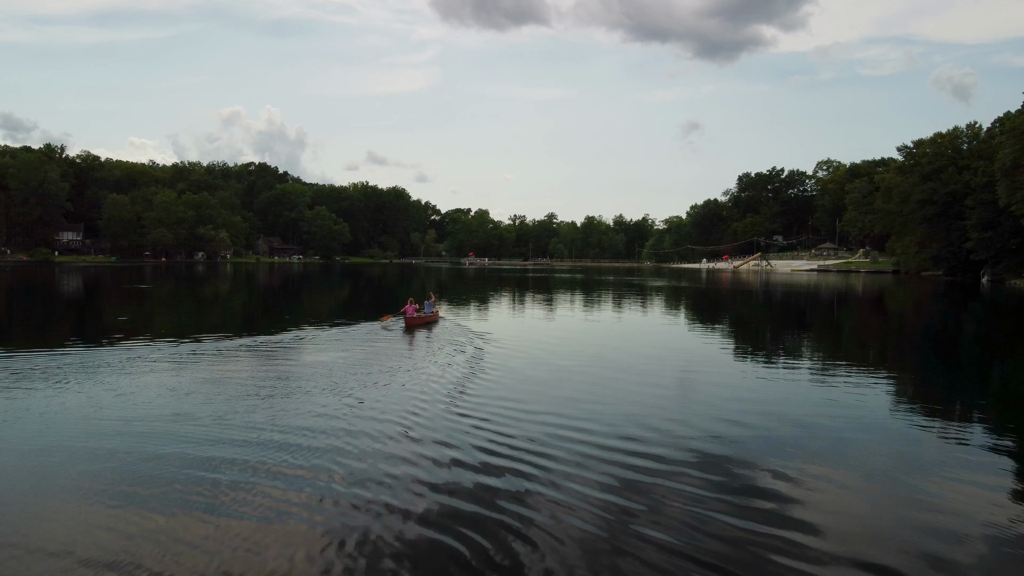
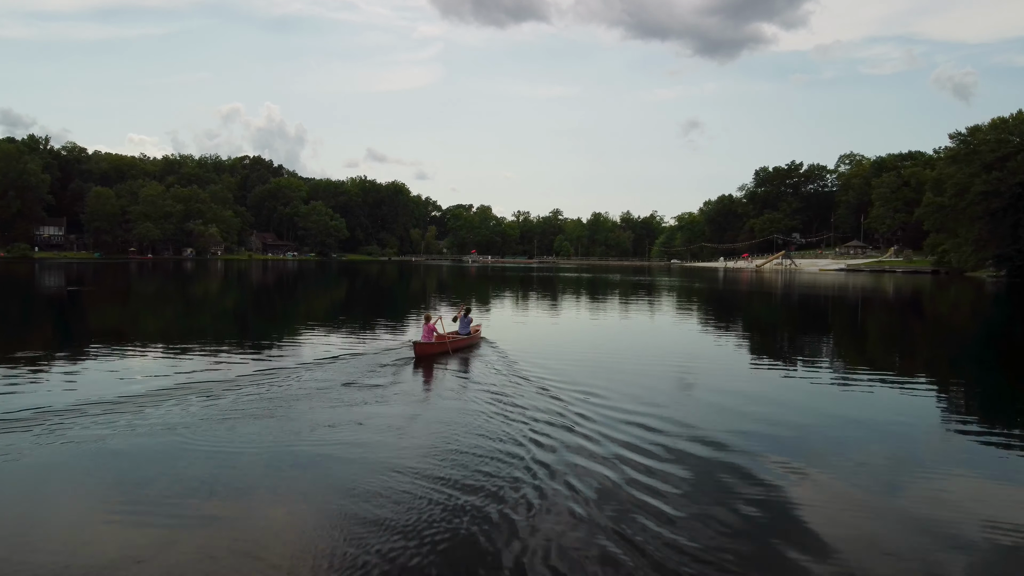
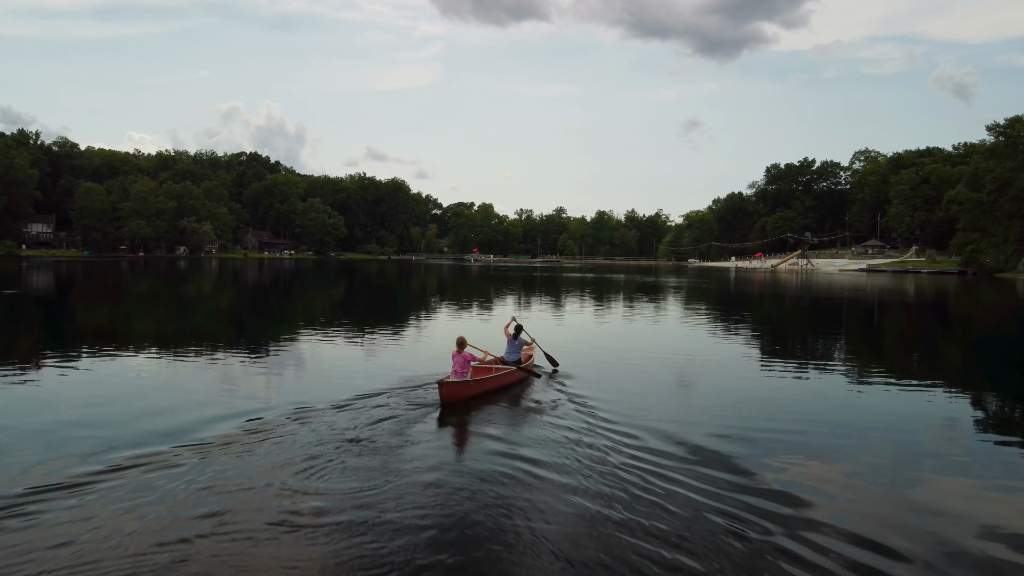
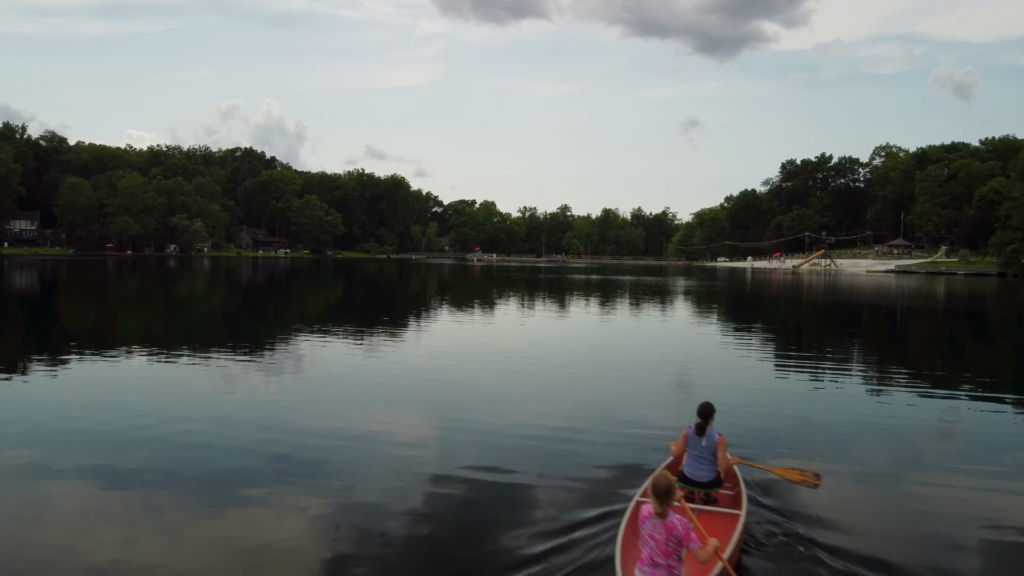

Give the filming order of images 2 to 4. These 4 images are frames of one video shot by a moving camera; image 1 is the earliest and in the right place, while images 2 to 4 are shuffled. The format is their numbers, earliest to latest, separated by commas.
2, 3, 4
